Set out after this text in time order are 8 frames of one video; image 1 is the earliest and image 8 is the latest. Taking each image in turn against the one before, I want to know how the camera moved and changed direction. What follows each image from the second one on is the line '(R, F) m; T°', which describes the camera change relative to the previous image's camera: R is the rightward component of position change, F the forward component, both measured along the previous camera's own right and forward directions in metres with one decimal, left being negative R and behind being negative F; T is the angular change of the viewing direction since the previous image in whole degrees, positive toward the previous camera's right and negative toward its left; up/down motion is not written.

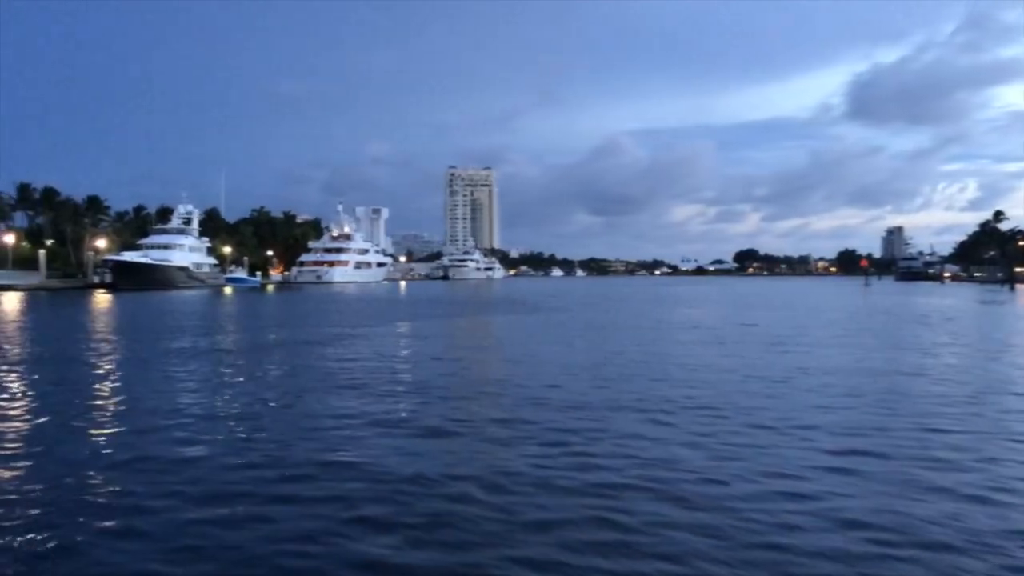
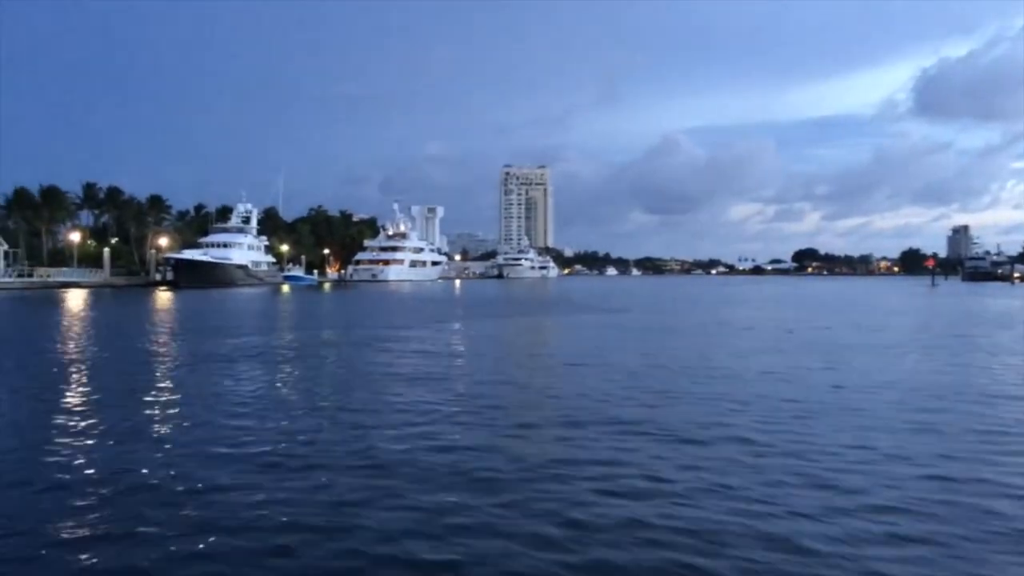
(0.0, +0.1) m; -3°
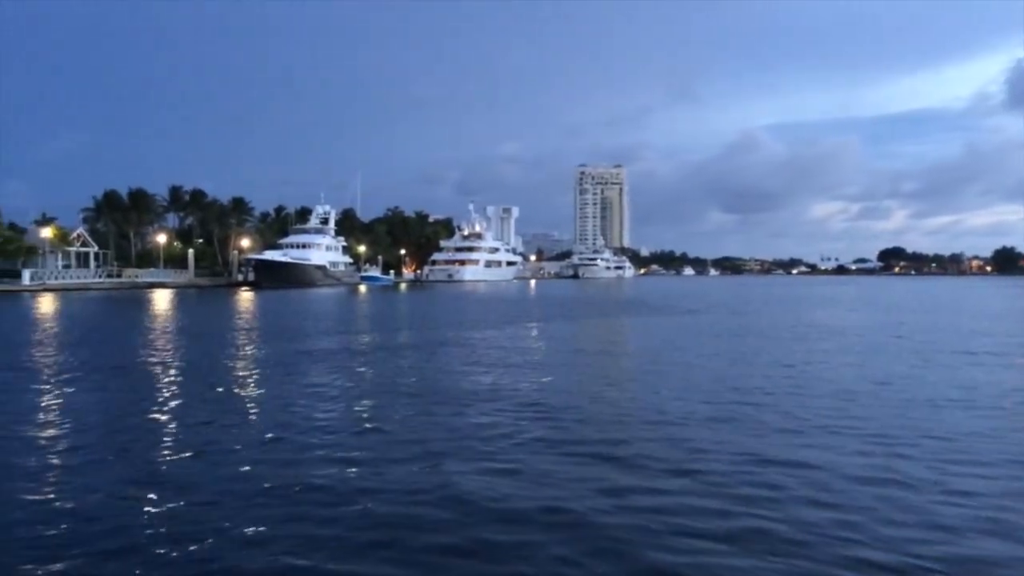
(0.0, +0.2) m; -4°
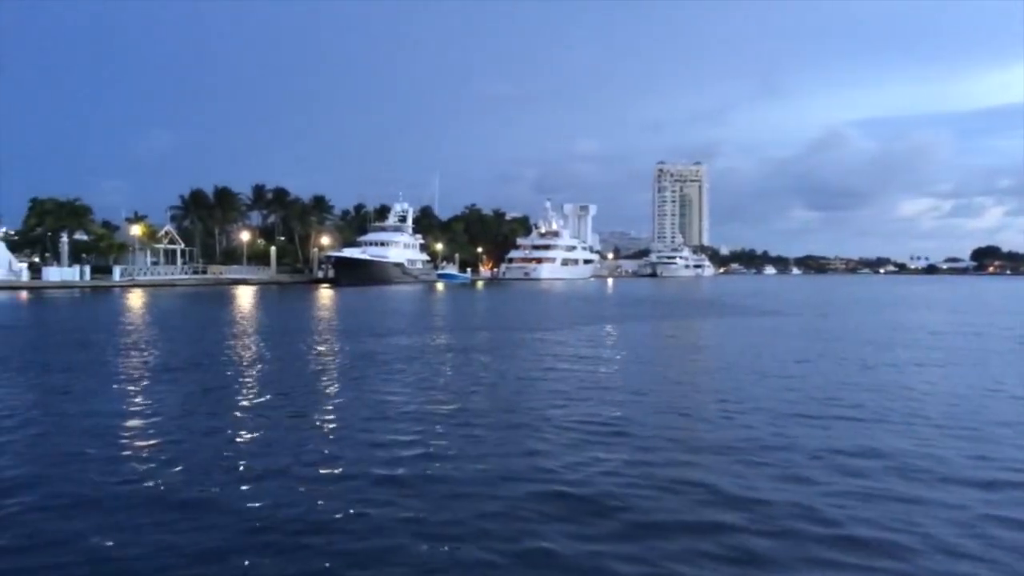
(0.0, +0.3) m; -4°
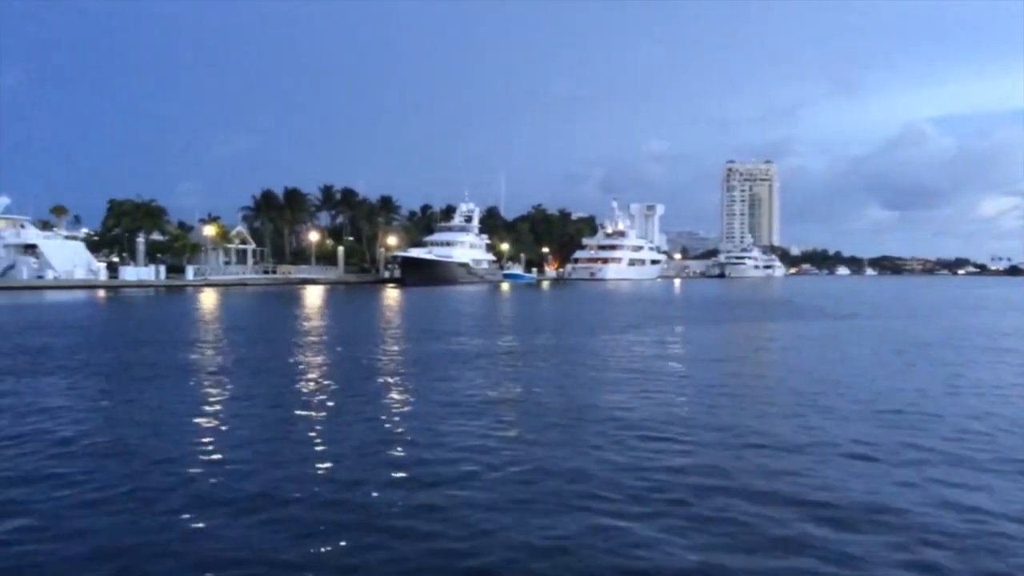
(0.0, +0.3) m; -4°
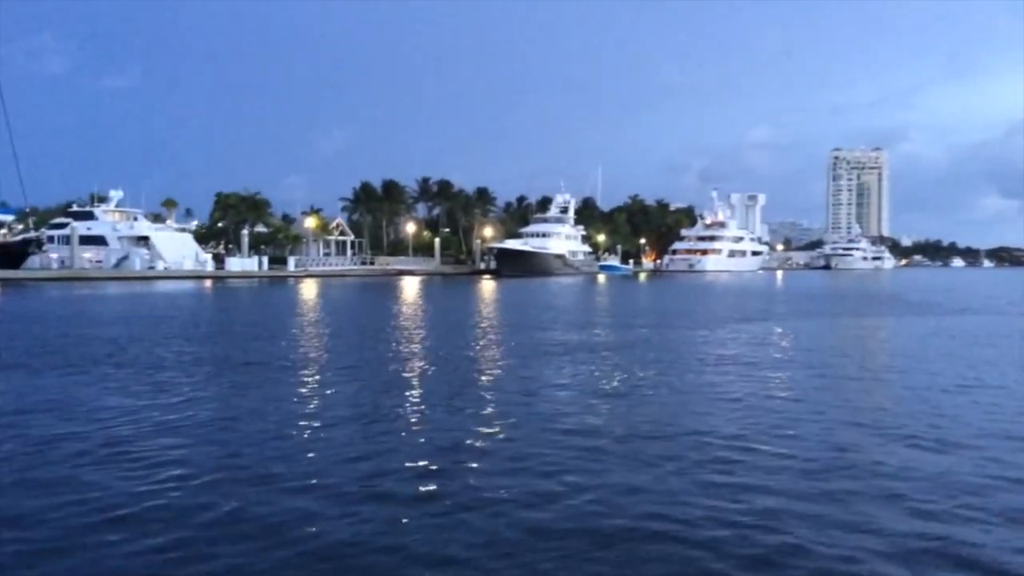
(+0.1, +0.7) m; -6°
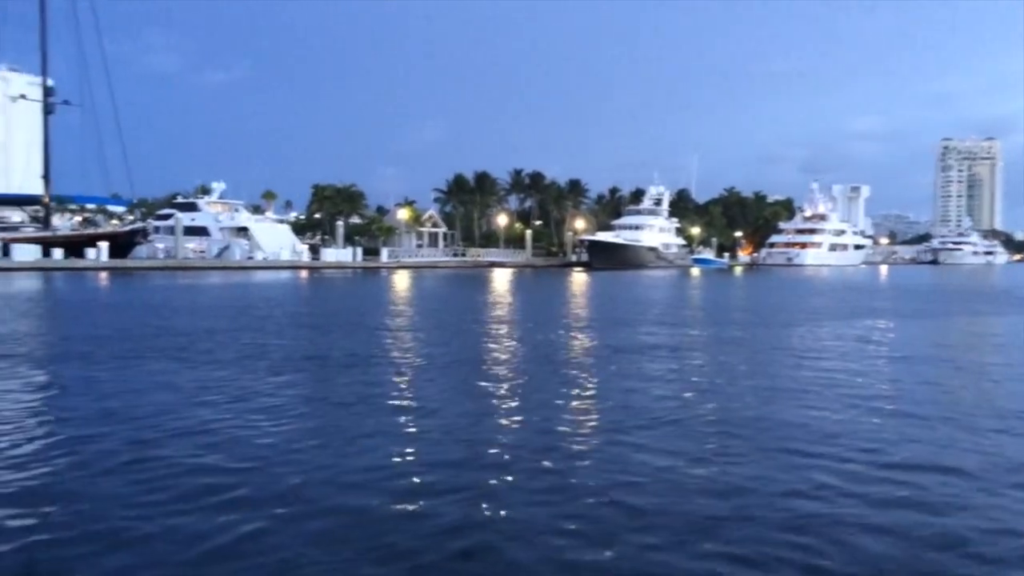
(0.0, +0.6) m; -5°
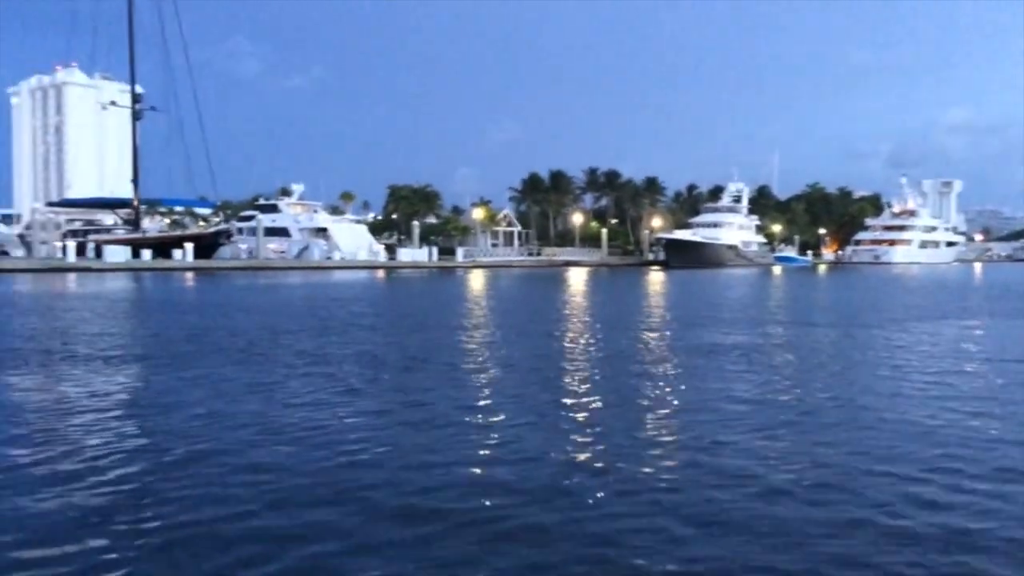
(0.0, +0.7) m; -4°
